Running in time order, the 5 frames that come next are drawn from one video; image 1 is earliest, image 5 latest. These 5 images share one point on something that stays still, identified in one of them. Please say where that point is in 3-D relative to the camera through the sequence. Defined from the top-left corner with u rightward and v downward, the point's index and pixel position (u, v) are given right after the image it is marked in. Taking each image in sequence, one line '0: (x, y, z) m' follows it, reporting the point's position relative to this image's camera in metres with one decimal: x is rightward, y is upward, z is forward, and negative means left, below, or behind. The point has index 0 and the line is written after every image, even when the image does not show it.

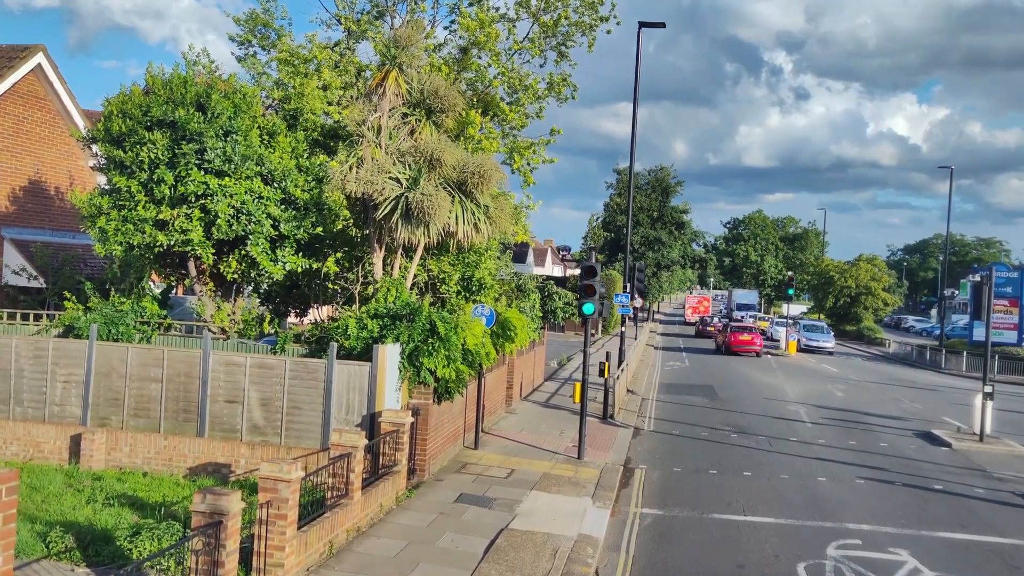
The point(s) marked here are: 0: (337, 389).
0: (-1.9, -1.1, +11.4) m
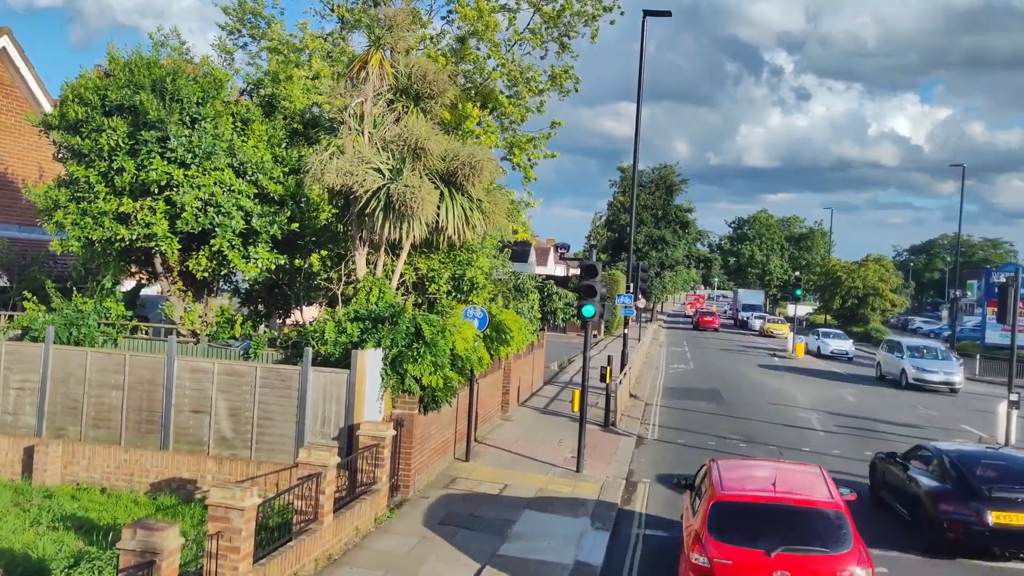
0: (-2.0, -1.1, +10.4) m
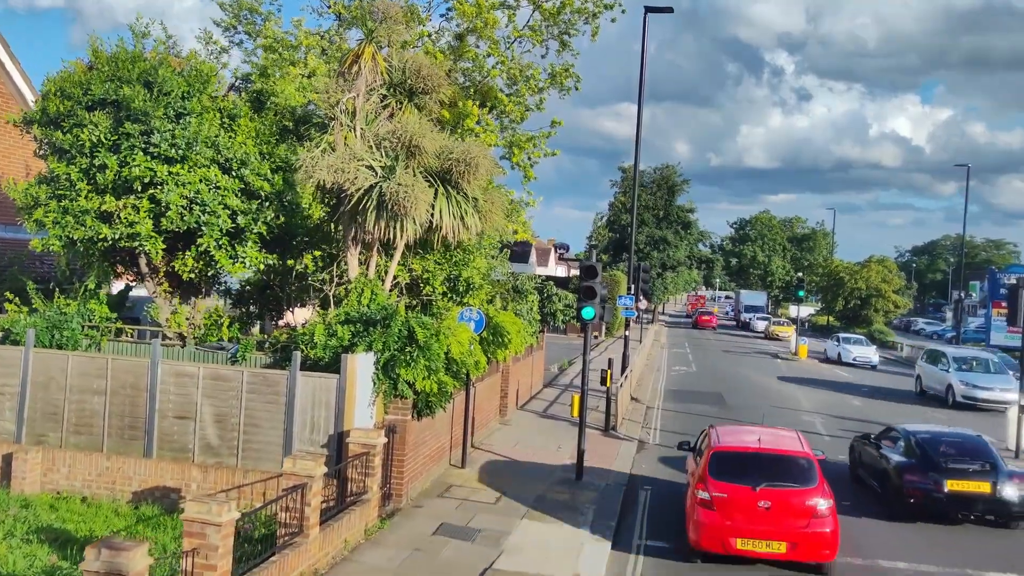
0: (-2.0, -1.1, +10.0) m
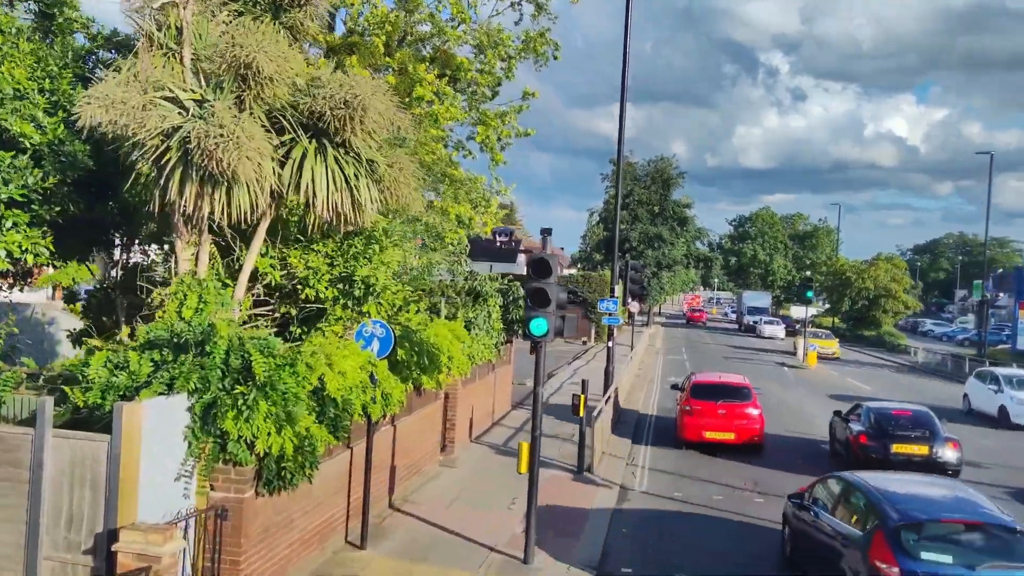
0: (-2.7, -1.1, +6.2) m
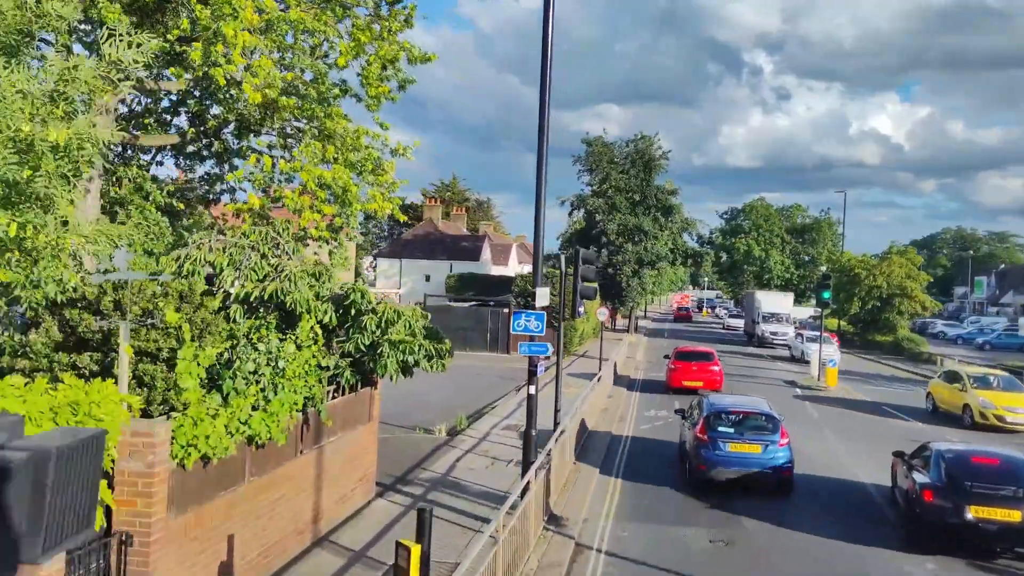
0: (-4.1, -1.2, -1.6) m
